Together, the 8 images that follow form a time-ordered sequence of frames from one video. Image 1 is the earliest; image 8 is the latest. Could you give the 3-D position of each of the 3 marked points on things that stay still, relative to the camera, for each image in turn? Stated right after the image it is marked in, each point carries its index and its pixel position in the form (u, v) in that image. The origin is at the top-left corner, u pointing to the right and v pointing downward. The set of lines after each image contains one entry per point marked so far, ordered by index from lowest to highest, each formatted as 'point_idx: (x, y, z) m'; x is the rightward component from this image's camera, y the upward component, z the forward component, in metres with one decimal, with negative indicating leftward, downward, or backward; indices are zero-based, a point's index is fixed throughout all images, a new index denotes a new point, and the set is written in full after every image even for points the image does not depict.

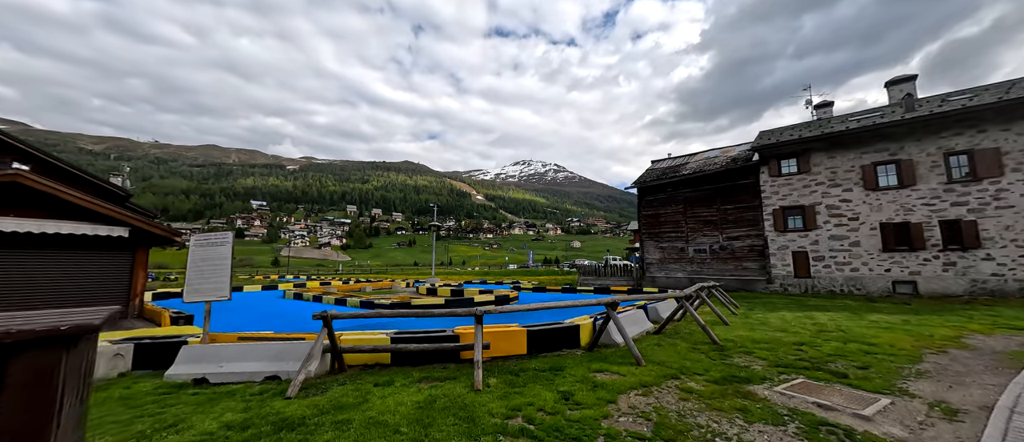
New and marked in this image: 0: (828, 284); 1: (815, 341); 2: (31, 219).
0: (+13.3, -2.7, +15.7) m
1: (+5.2, -2.1, +6.5) m
2: (-11.2, 0.0, +8.8) m
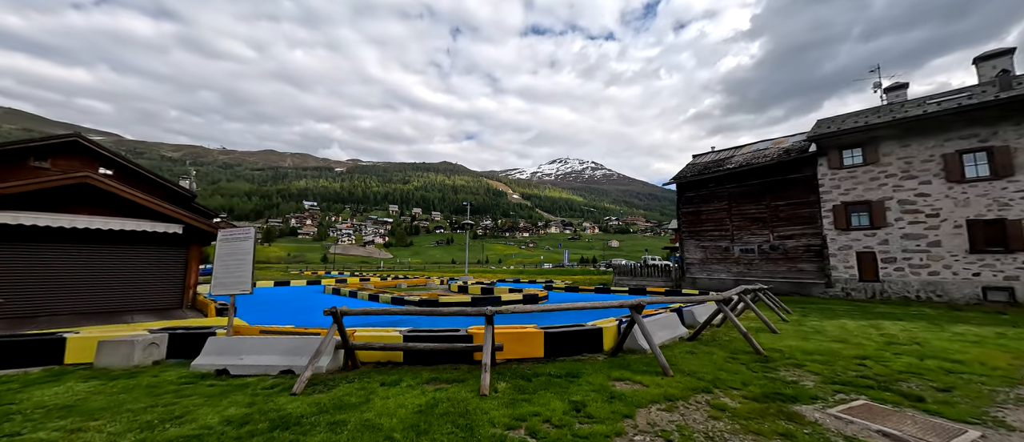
0: (+14.5, -2.6, +14.0) m
1: (+5.5, -2.0, +5.6) m
2: (-10.5, +0.1, +9.6) m
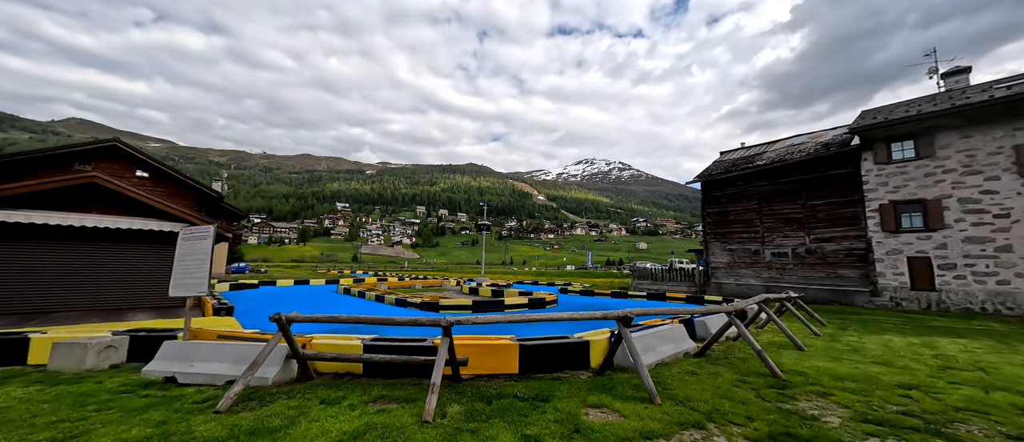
0: (+14.7, -2.6, +12.3) m
1: (+5.2, -2.0, +4.6) m
2: (-10.6, +0.2, +9.7) m
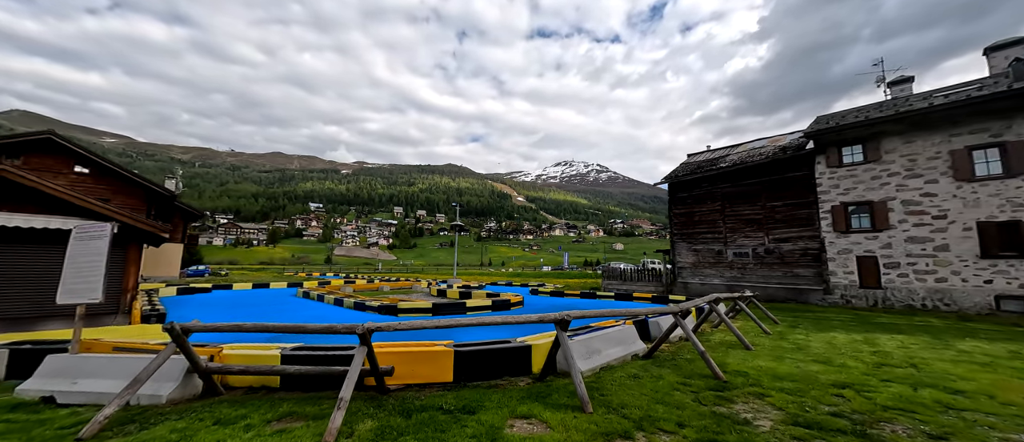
0: (+13.5, -2.6, +12.9) m
1: (+4.4, -2.0, +4.7) m
2: (-11.6, +0.2, +8.9) m
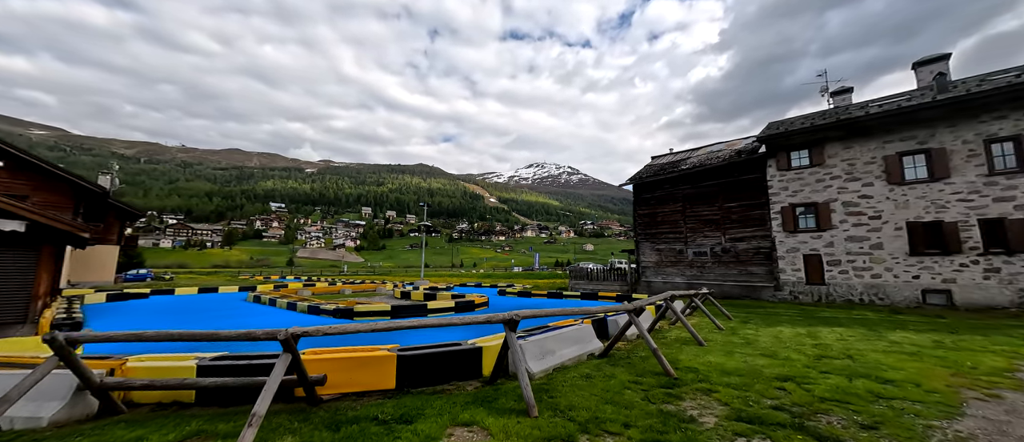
0: (+12.2, -2.6, +13.7) m
1: (+3.8, -2.0, +4.8) m
2: (-12.5, +0.2, +7.8) m
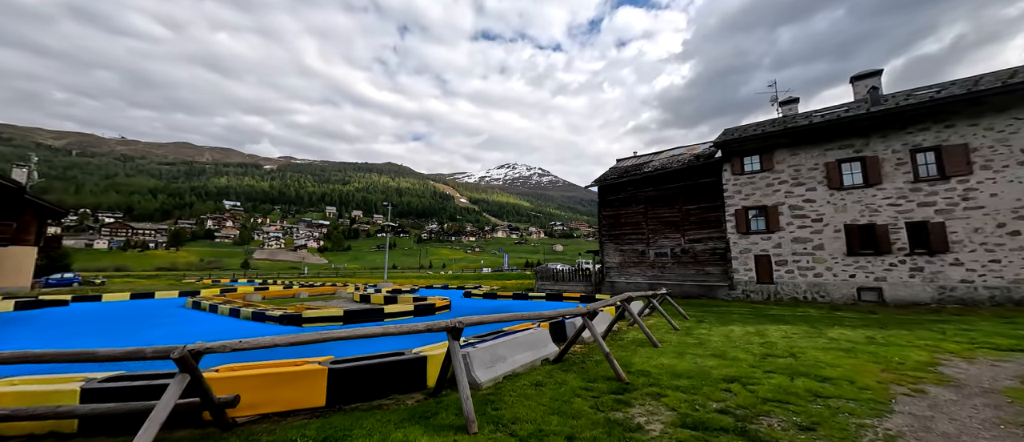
0: (+10.8, -2.7, +14.5) m
1: (+3.1, -2.0, +4.9) m
2: (-13.3, +0.2, +6.5) m
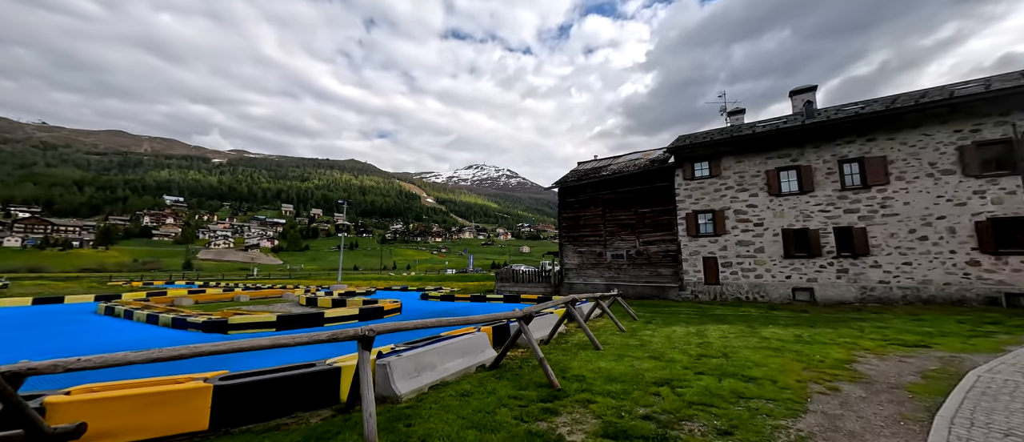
0: (+9.0, -2.9, +15.2) m
1: (+2.3, -2.1, +4.9) m
2: (-14.2, +0.4, +5.0) m
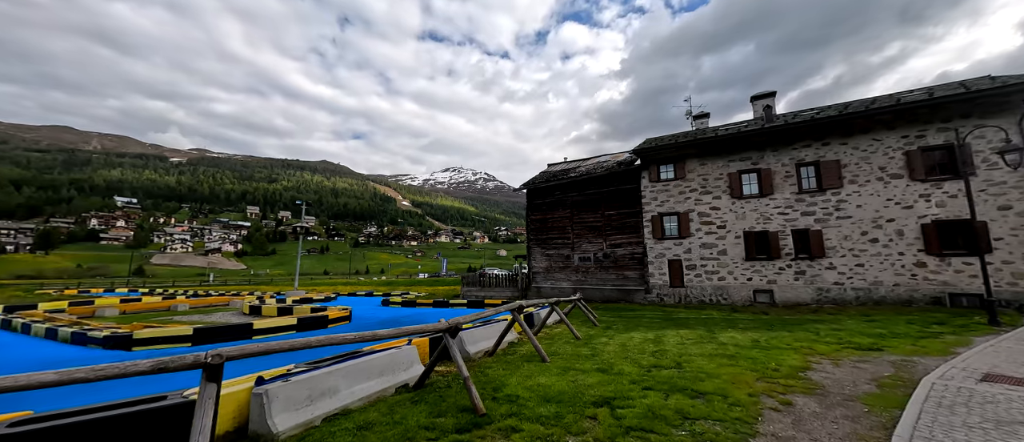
0: (+7.4, -3.0, +15.1) m
1: (+1.4, -2.0, +4.4) m
2: (-15.1, +0.5, +3.5) m
